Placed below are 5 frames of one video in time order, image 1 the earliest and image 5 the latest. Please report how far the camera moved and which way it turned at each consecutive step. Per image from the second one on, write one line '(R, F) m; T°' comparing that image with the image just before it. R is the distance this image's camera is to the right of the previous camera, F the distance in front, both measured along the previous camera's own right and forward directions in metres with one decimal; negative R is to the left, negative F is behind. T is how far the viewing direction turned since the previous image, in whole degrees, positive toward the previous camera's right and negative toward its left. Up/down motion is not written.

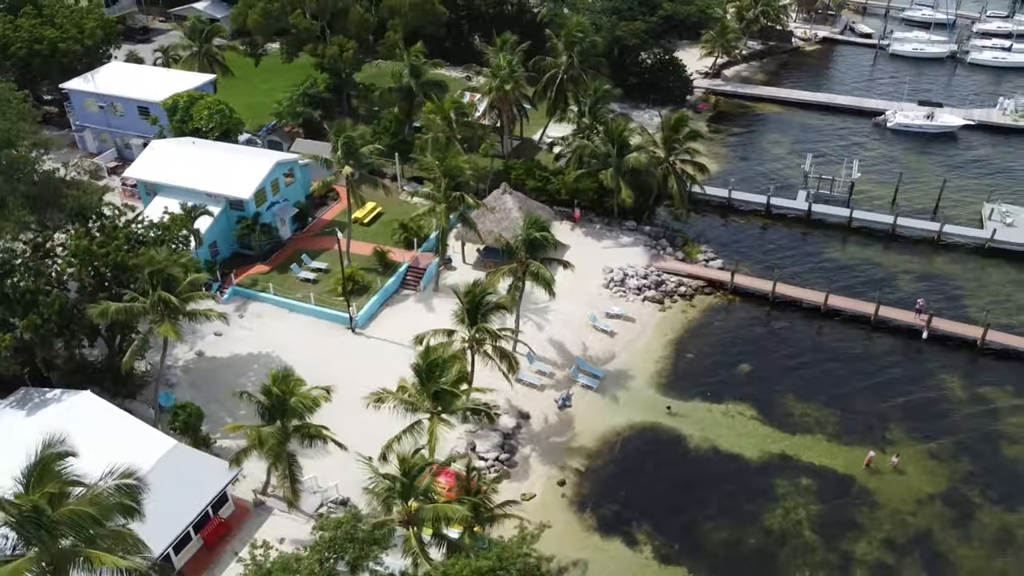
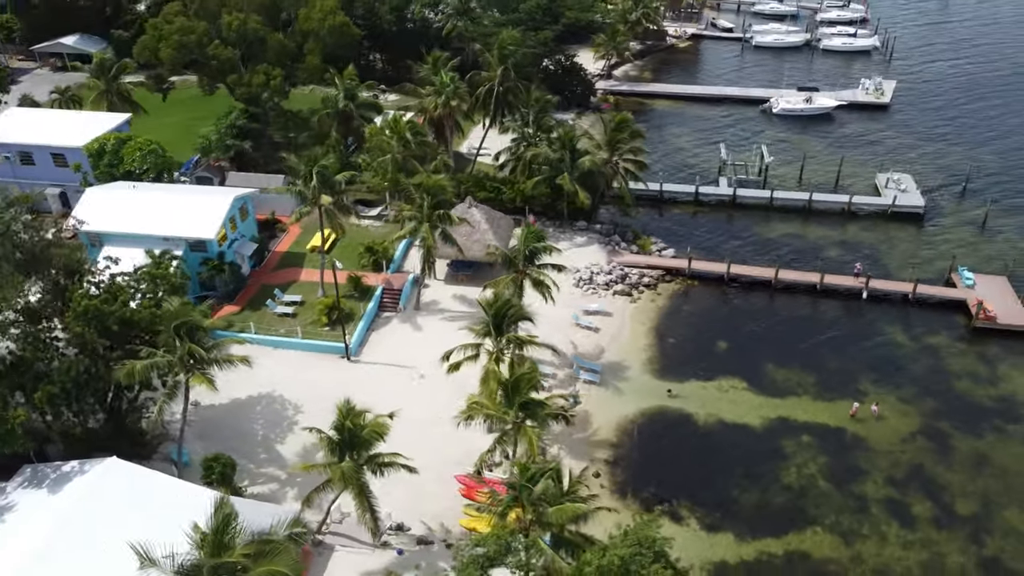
(-6.9, -0.6) m; +11°
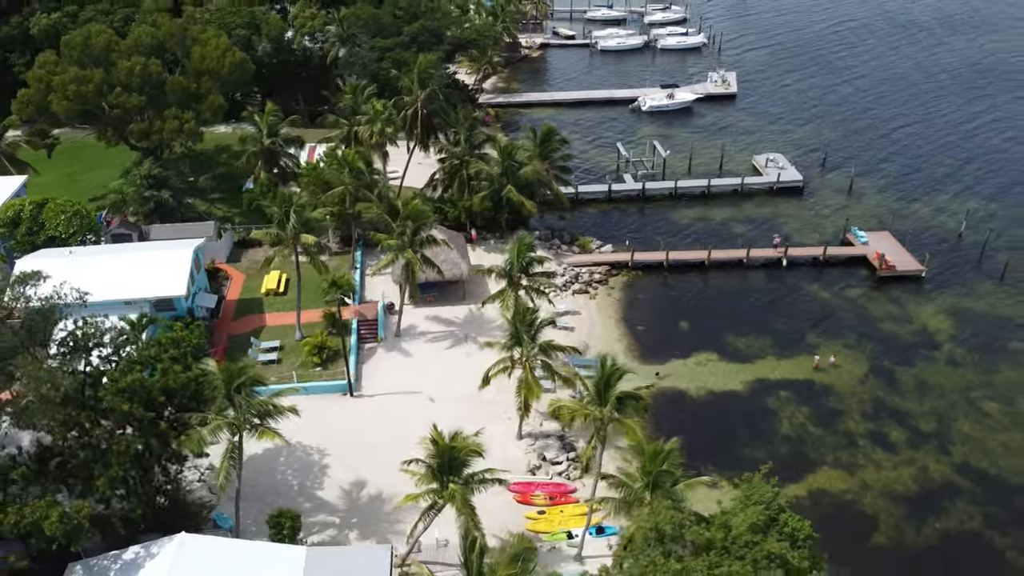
(-8.9, -0.5) m; +13°
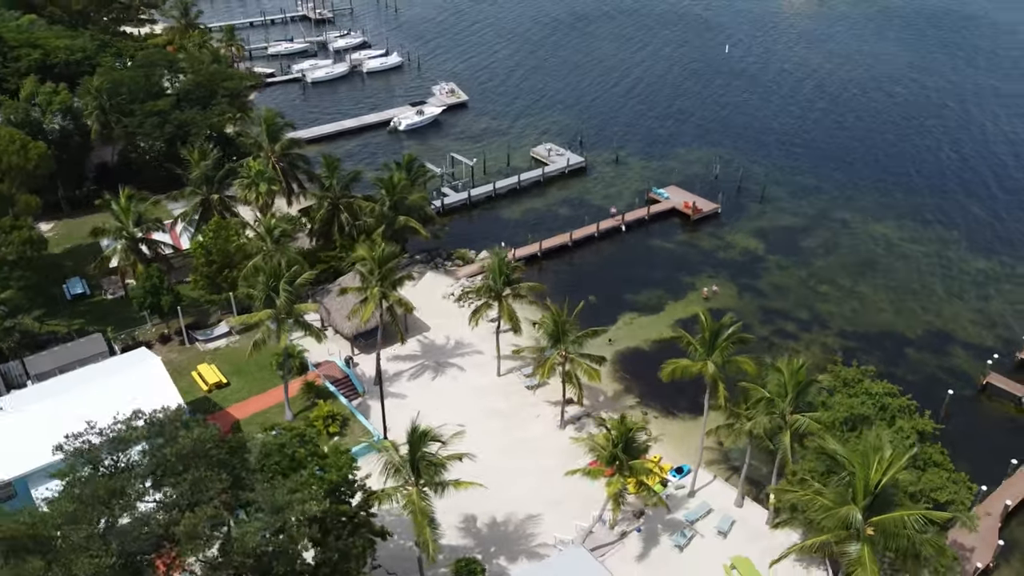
(-18.0, +1.8) m; +27°
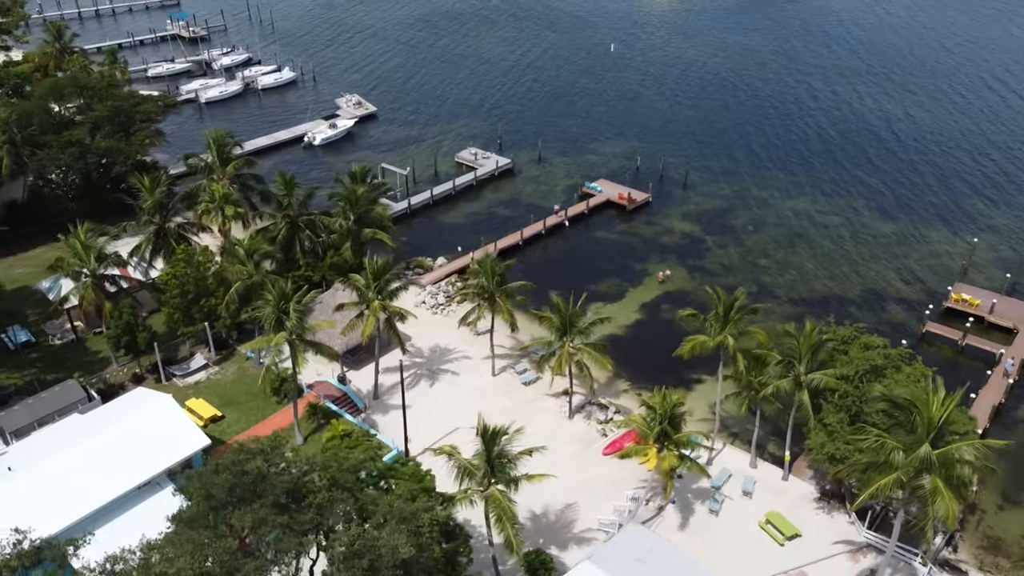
(-6.7, -0.2) m; +10°
